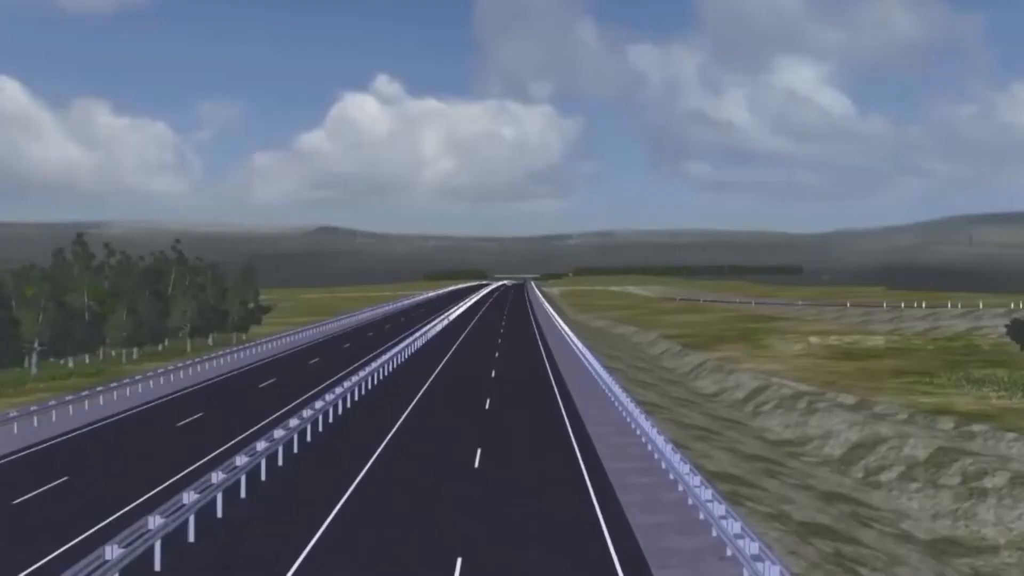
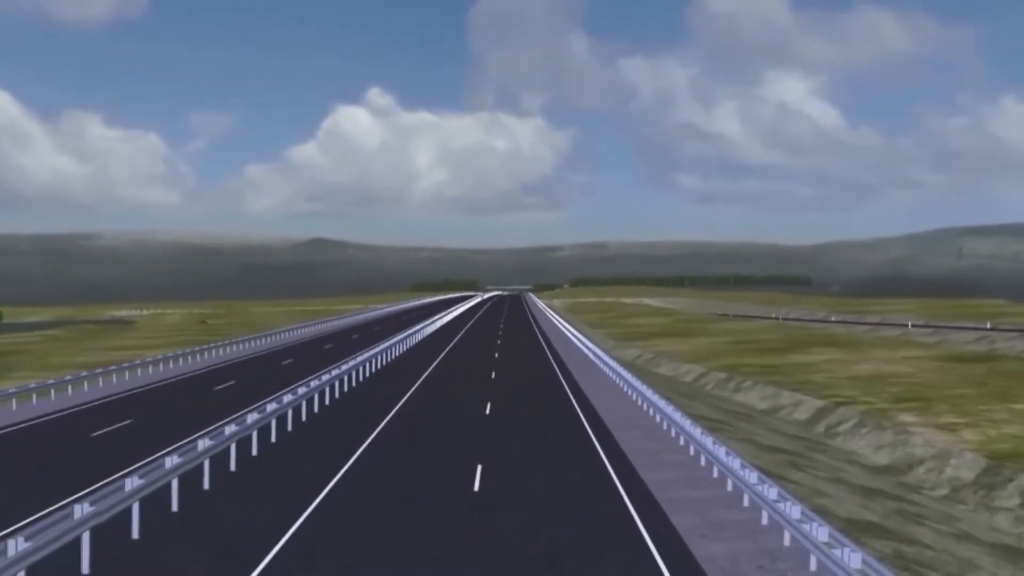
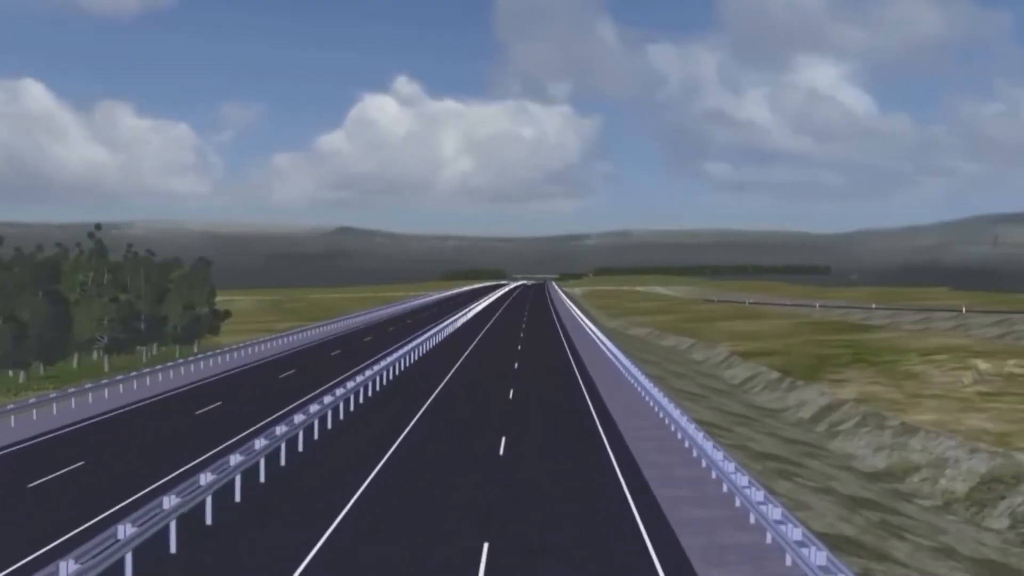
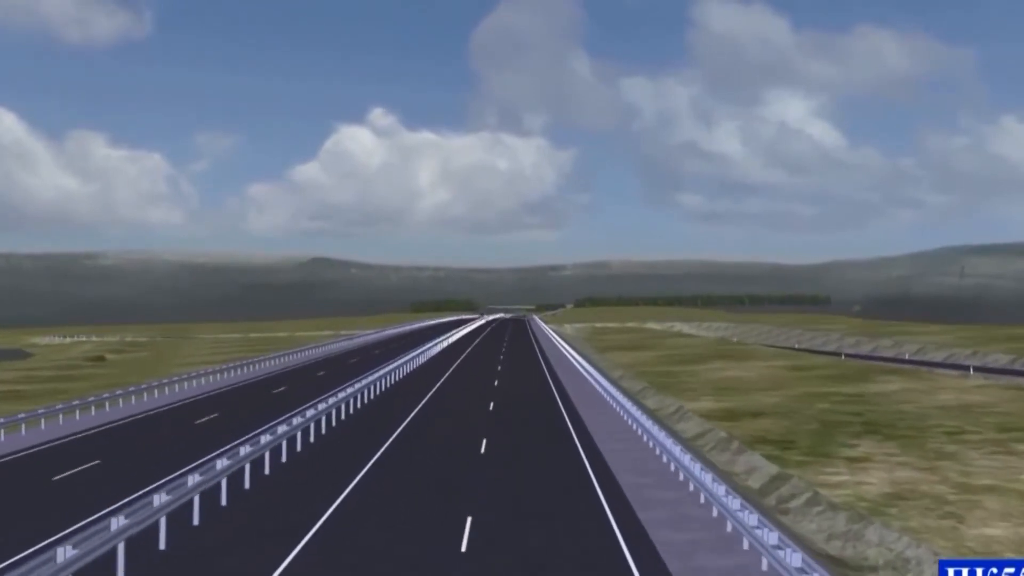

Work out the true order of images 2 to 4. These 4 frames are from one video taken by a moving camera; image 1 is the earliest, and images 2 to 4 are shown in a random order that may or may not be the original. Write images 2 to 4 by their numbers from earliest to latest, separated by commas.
3, 2, 4
